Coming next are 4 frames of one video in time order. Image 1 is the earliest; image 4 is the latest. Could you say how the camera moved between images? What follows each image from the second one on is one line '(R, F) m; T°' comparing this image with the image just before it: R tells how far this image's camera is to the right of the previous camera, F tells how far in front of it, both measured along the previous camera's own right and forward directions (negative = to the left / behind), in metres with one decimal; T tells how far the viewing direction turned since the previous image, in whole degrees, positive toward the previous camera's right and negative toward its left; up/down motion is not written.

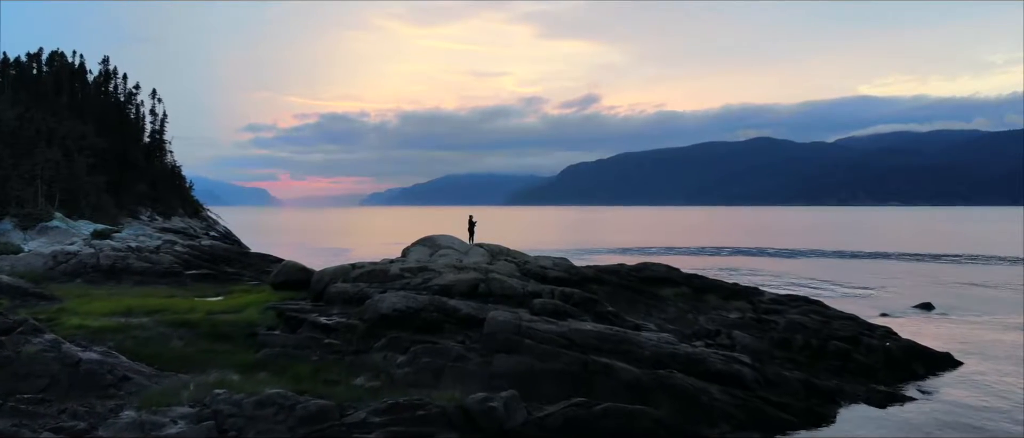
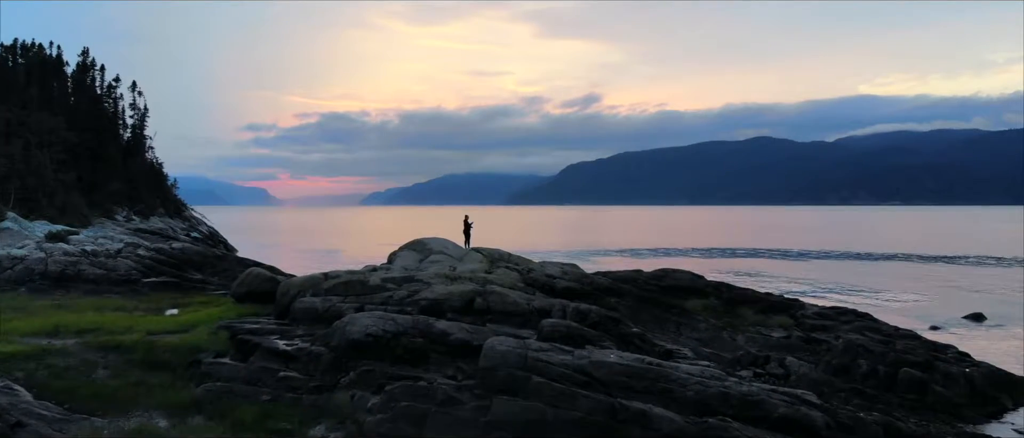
(-0.1, +3.8) m; 0°
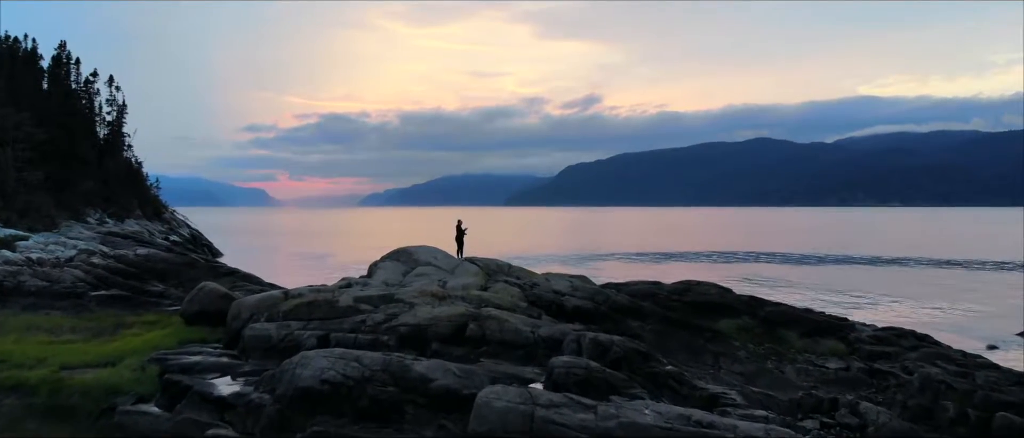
(0.0, +3.5) m; 0°
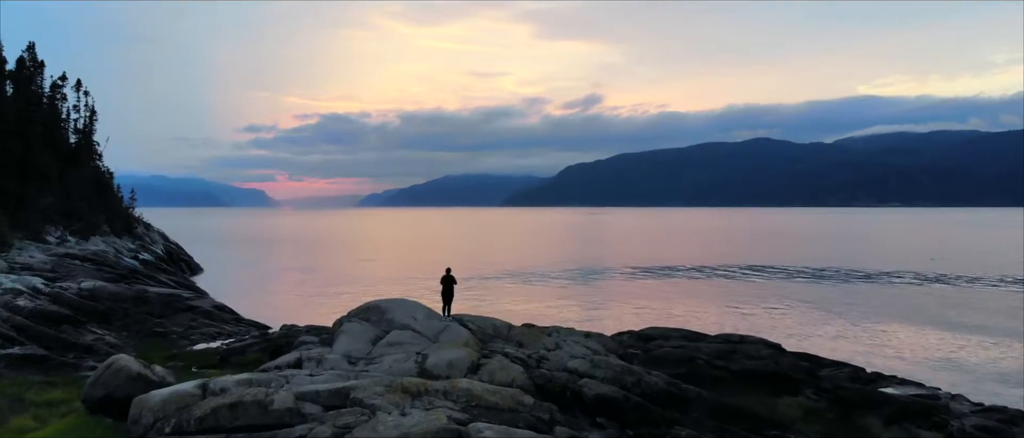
(0.0, +4.4) m; 0°
